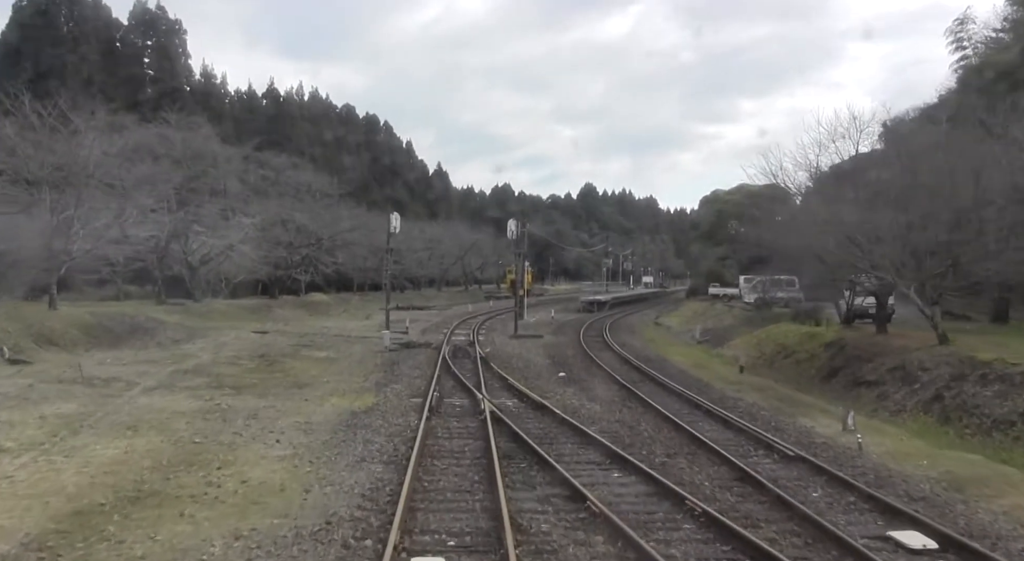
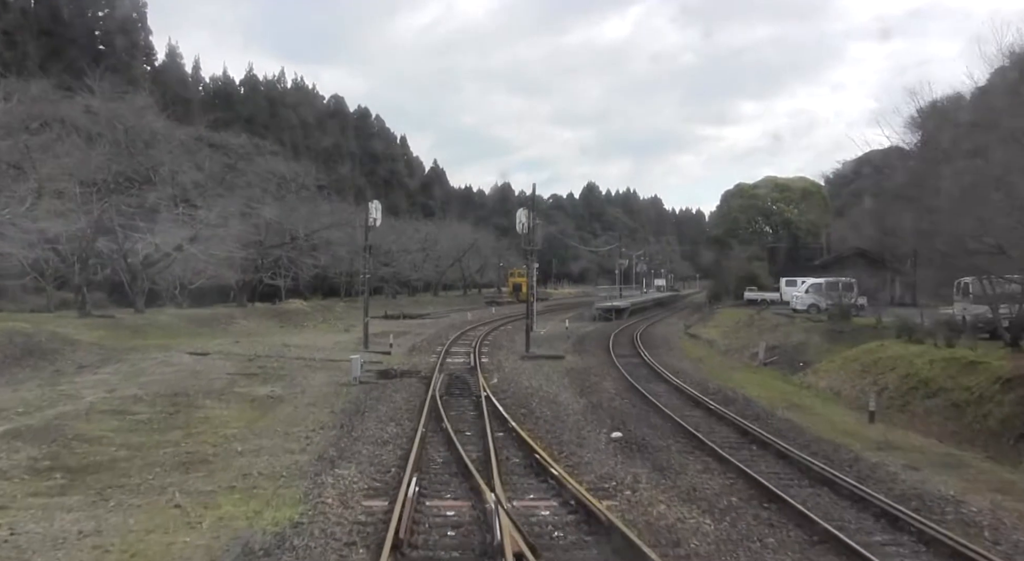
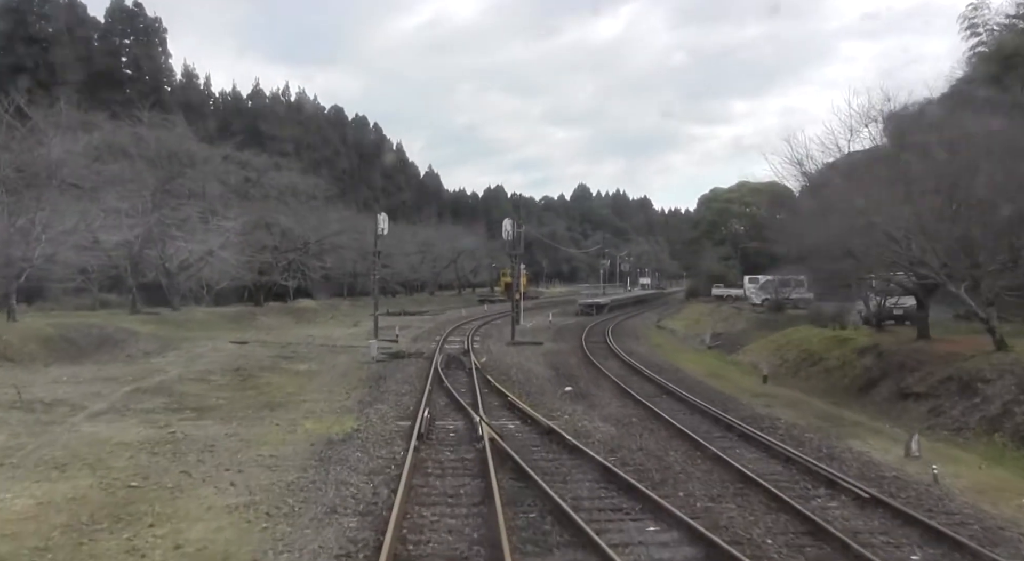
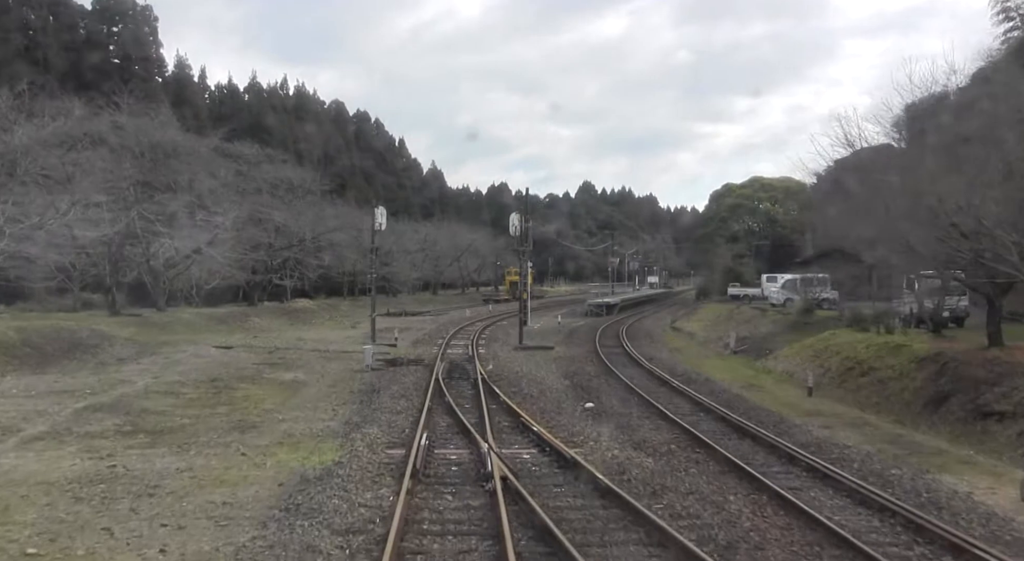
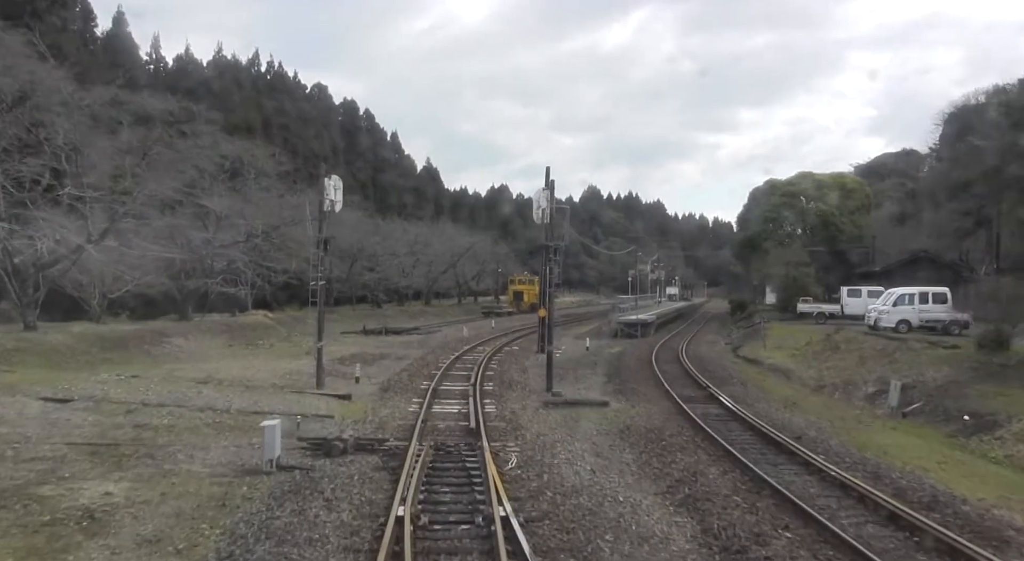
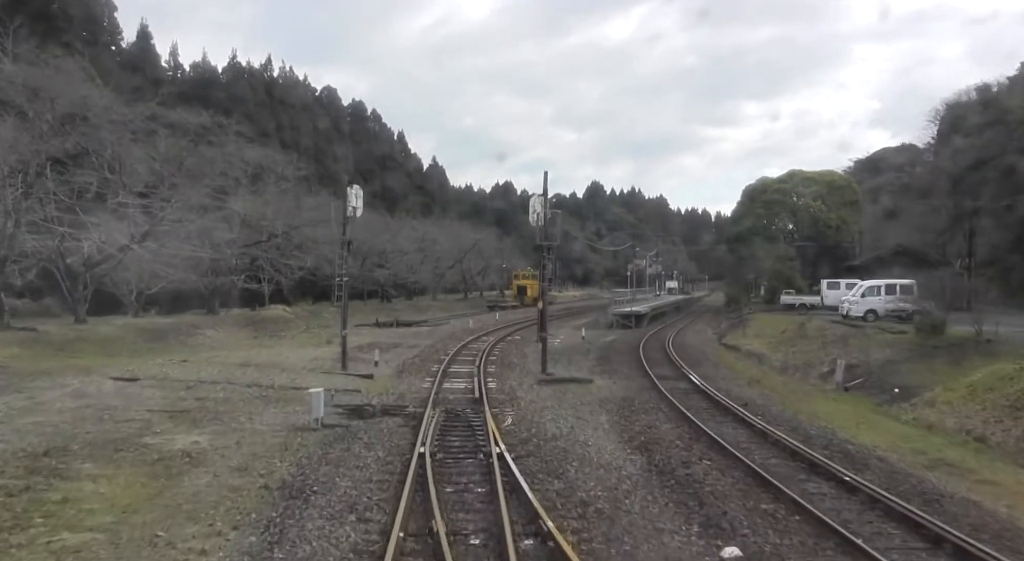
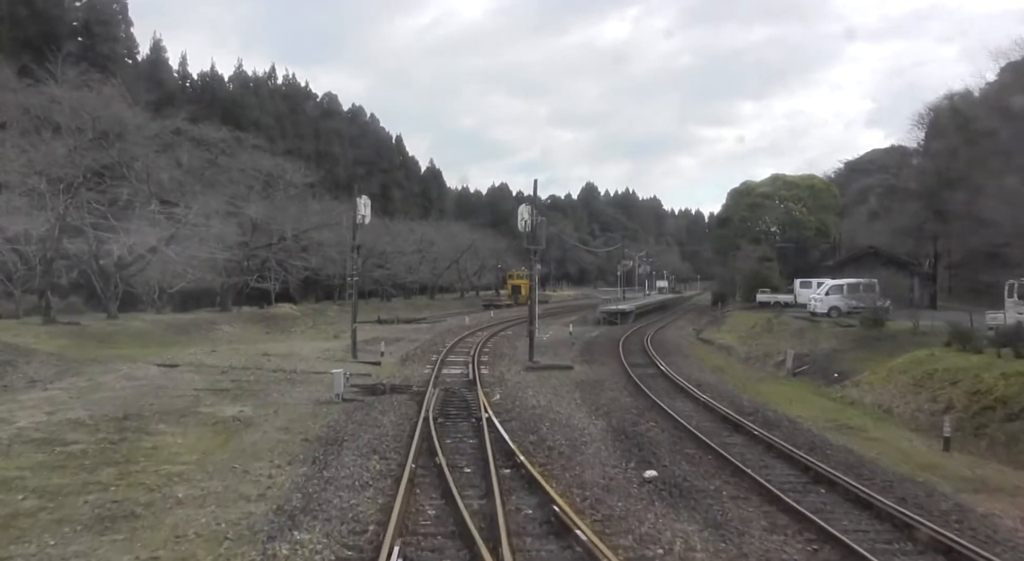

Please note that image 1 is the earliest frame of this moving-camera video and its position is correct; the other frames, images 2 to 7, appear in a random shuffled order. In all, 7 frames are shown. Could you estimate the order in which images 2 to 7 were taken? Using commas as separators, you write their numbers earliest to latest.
3, 4, 2, 7, 6, 5
